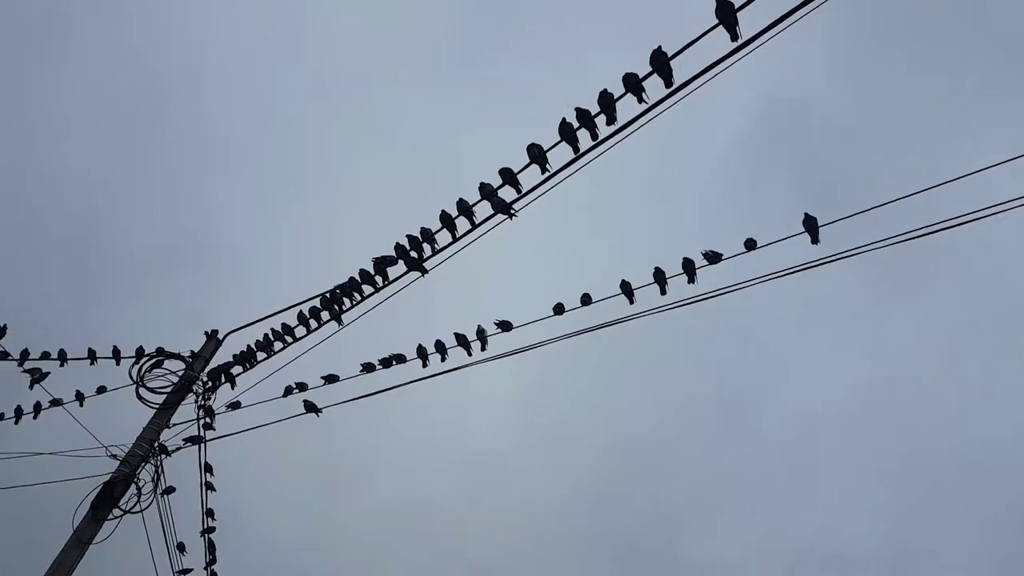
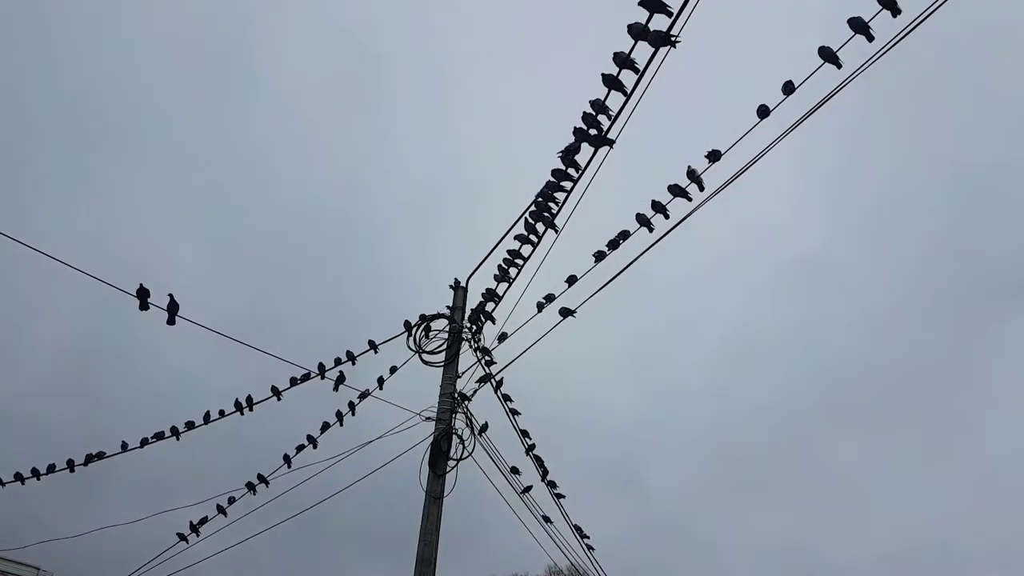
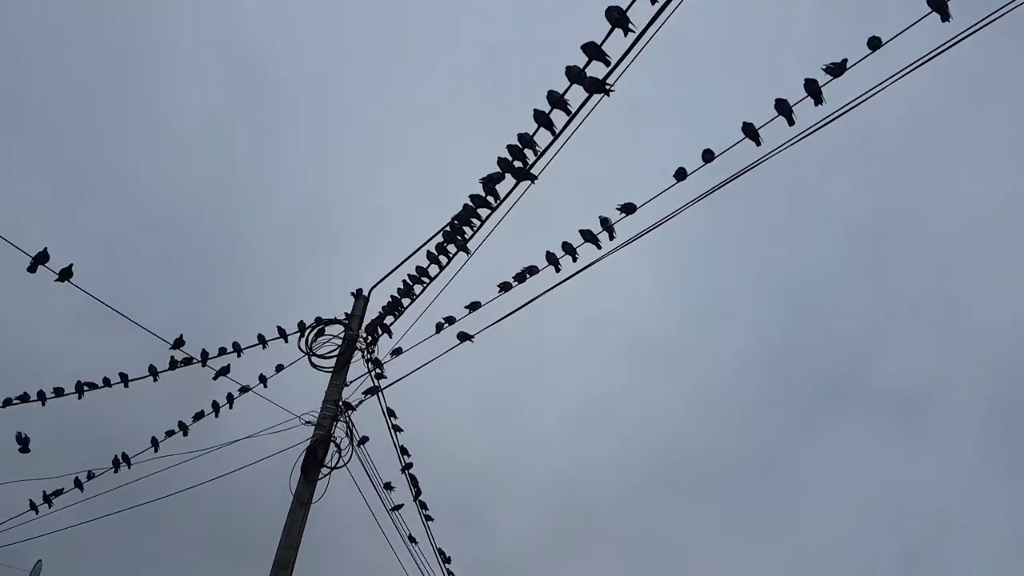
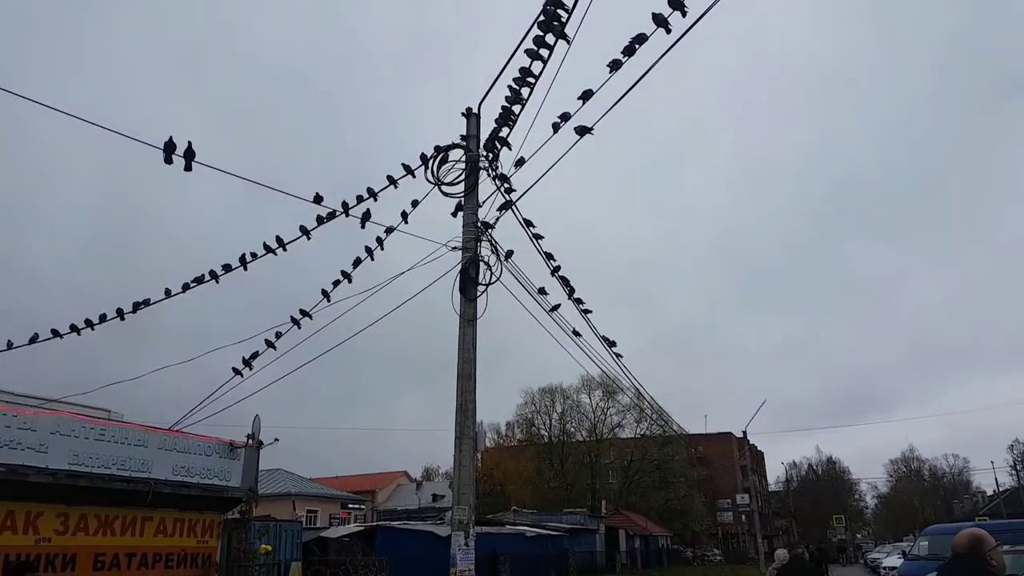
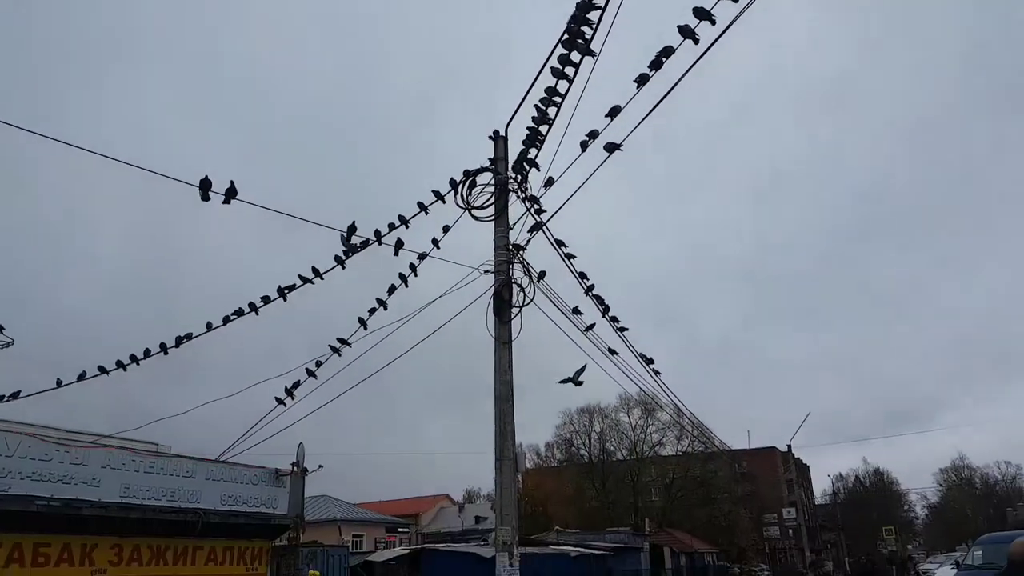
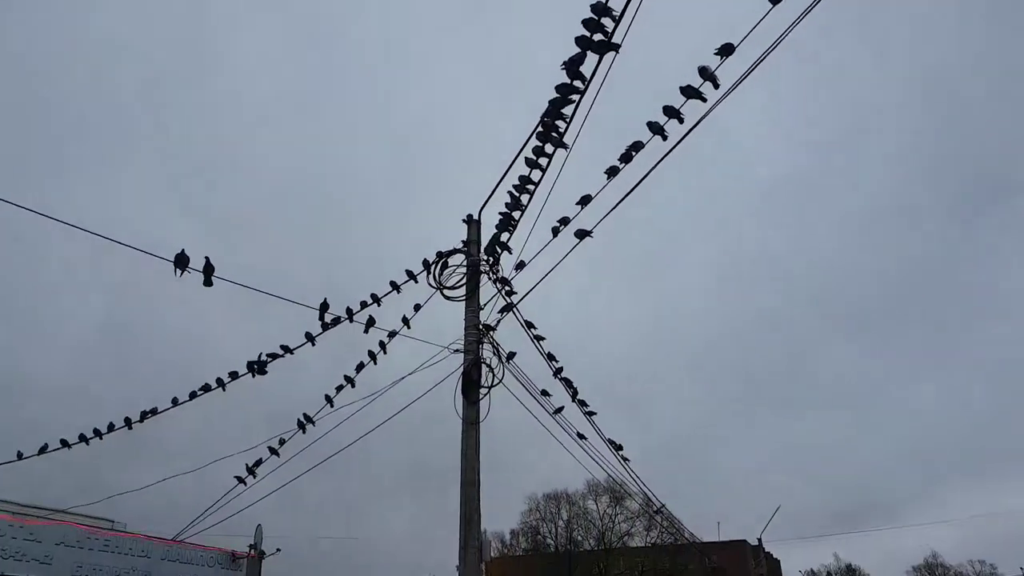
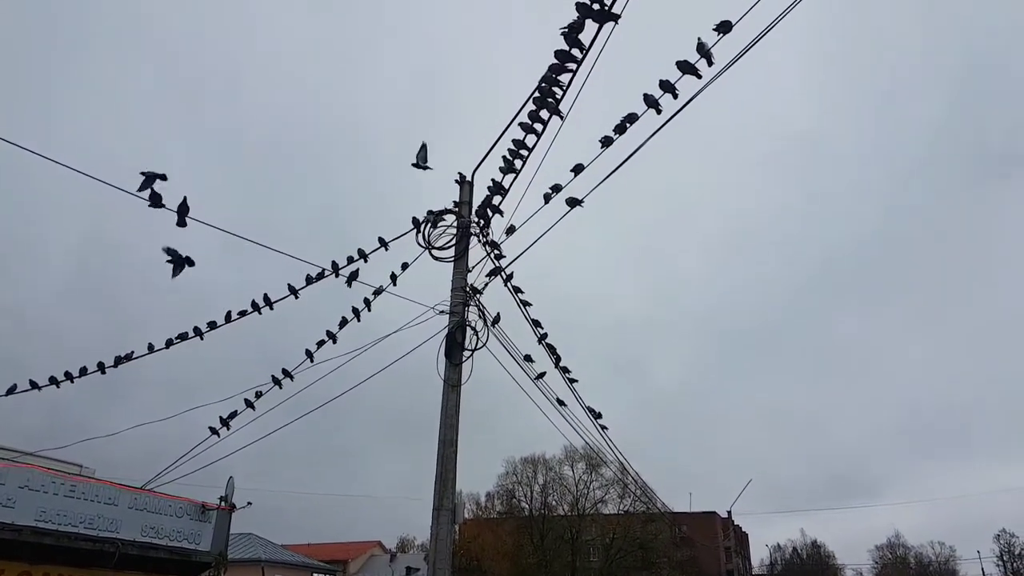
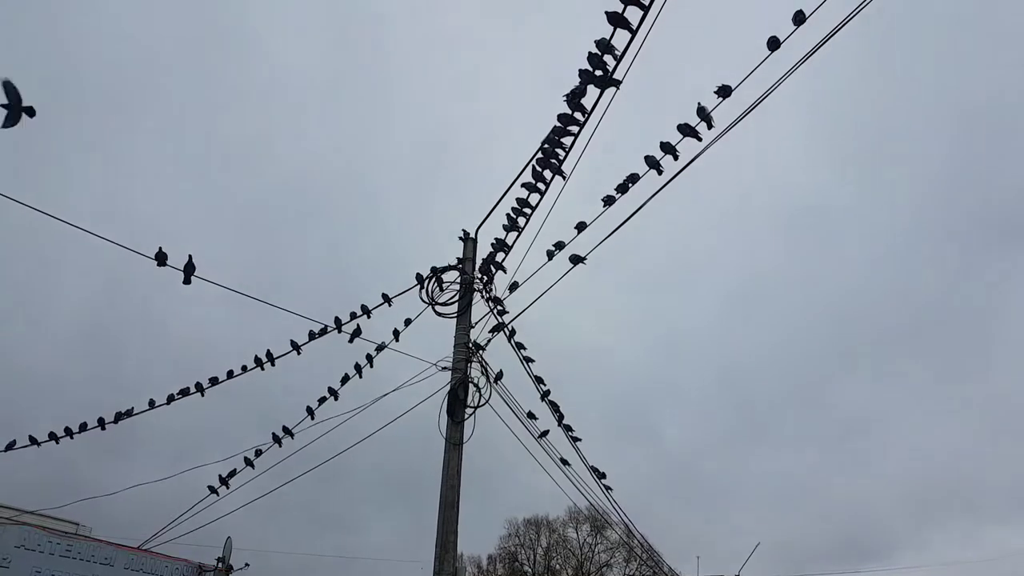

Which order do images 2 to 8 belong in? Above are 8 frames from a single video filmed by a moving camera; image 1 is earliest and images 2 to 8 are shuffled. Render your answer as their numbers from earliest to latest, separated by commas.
3, 6, 5, 4, 7, 8, 2
